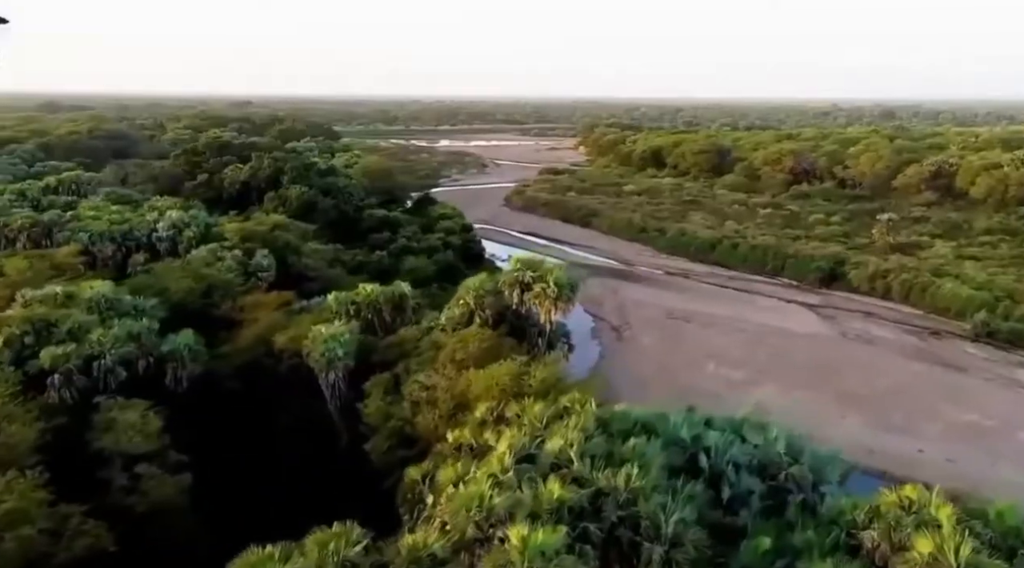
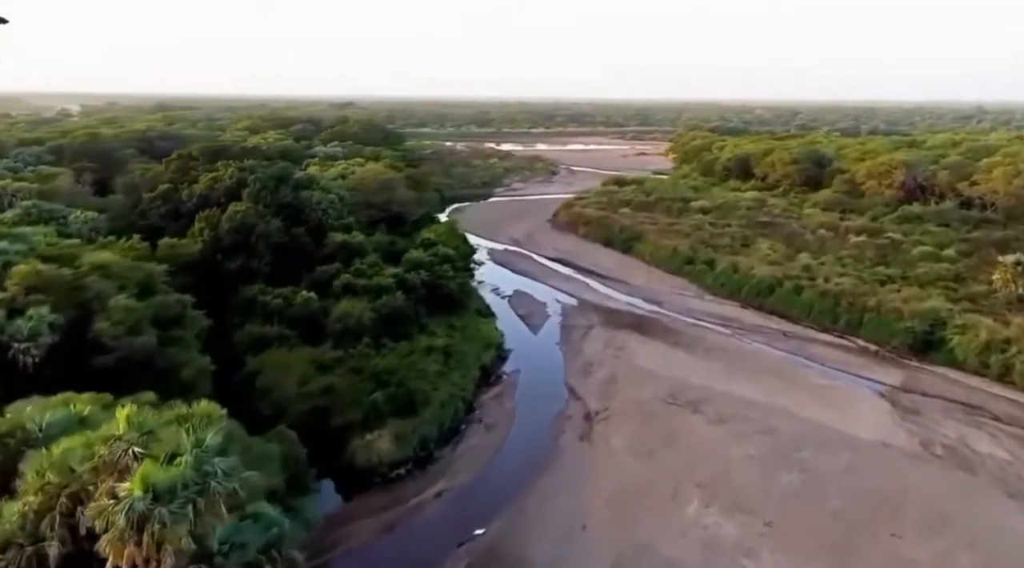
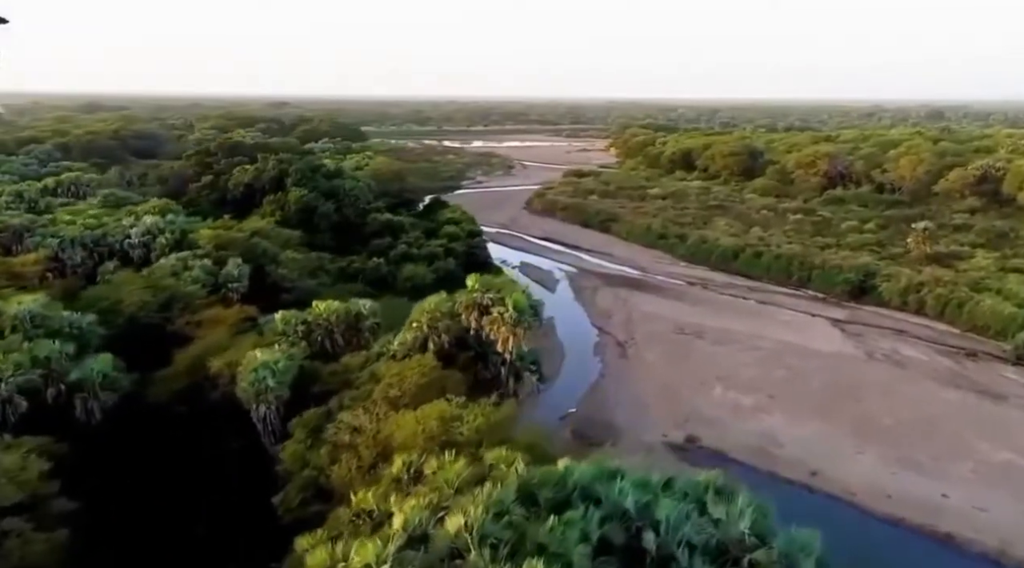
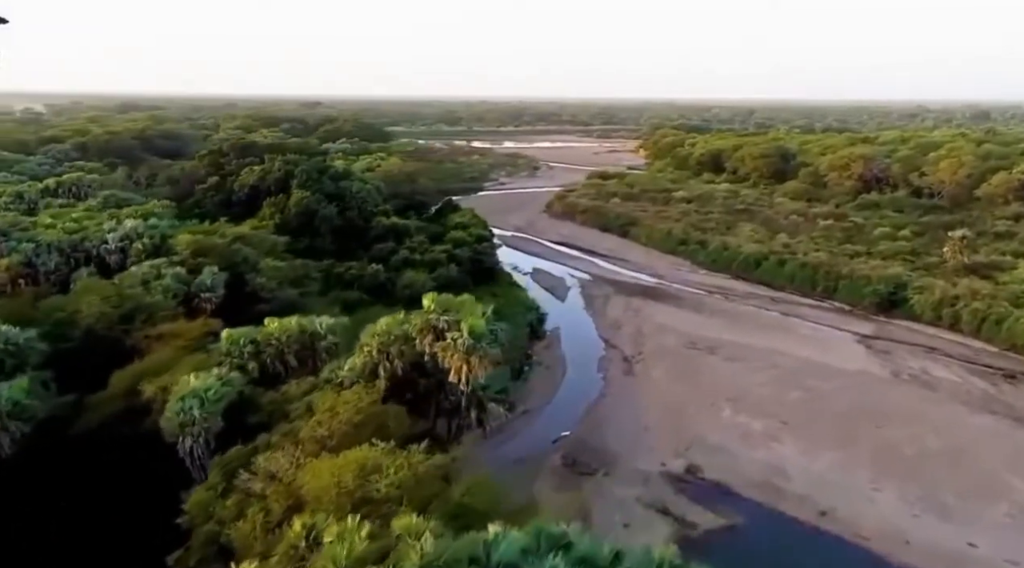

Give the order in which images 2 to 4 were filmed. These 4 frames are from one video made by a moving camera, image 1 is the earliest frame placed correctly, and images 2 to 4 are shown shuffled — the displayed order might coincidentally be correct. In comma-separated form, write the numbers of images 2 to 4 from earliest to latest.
3, 4, 2
